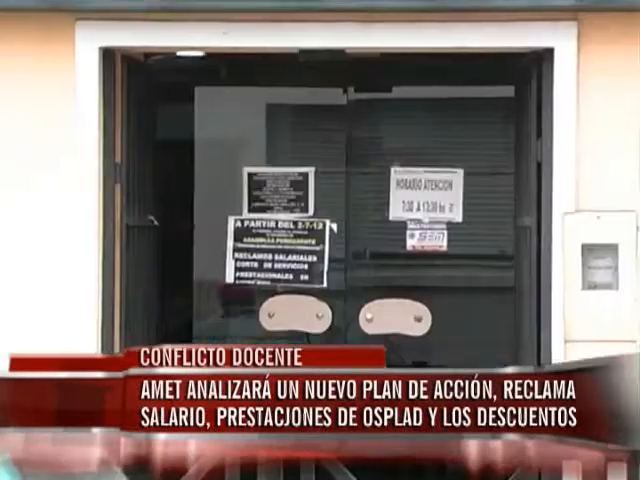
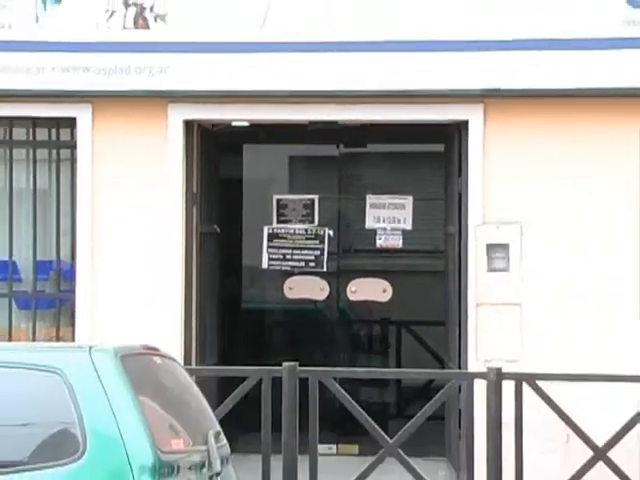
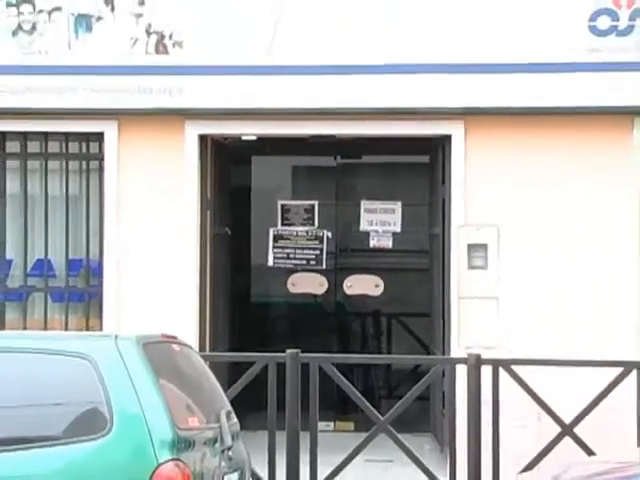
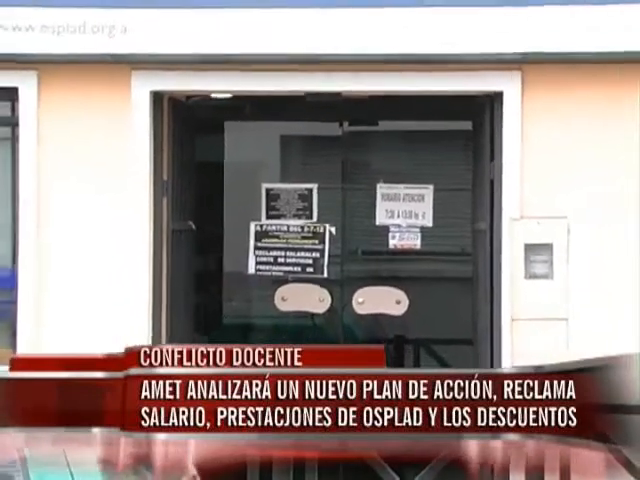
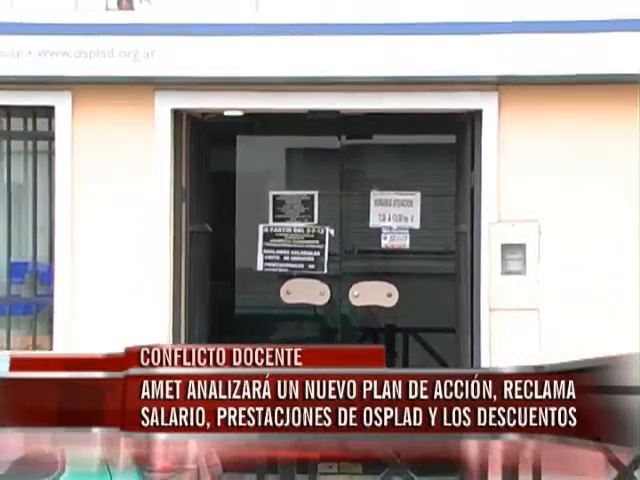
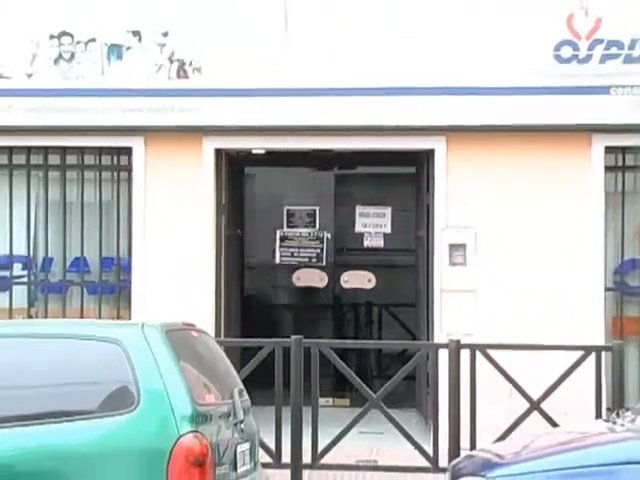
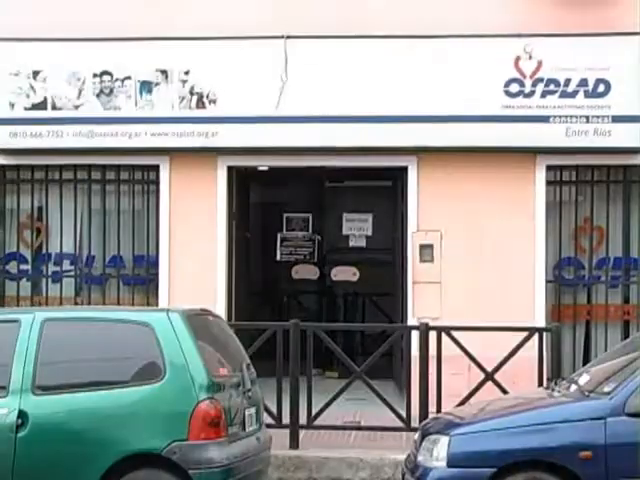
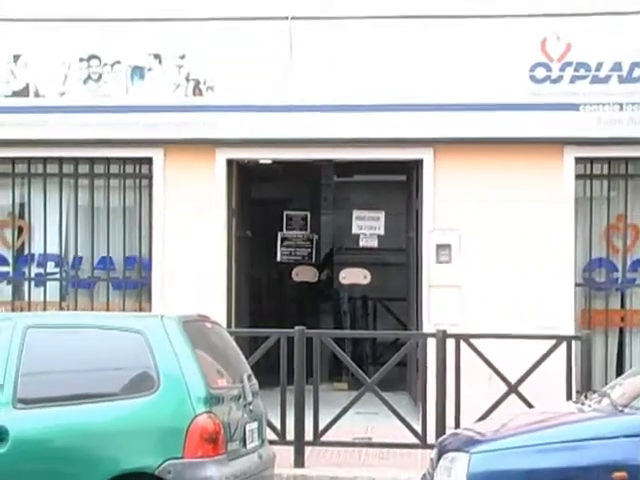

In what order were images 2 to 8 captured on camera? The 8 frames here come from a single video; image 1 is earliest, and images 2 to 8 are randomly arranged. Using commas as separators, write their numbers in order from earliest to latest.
4, 5, 2, 3, 6, 8, 7
